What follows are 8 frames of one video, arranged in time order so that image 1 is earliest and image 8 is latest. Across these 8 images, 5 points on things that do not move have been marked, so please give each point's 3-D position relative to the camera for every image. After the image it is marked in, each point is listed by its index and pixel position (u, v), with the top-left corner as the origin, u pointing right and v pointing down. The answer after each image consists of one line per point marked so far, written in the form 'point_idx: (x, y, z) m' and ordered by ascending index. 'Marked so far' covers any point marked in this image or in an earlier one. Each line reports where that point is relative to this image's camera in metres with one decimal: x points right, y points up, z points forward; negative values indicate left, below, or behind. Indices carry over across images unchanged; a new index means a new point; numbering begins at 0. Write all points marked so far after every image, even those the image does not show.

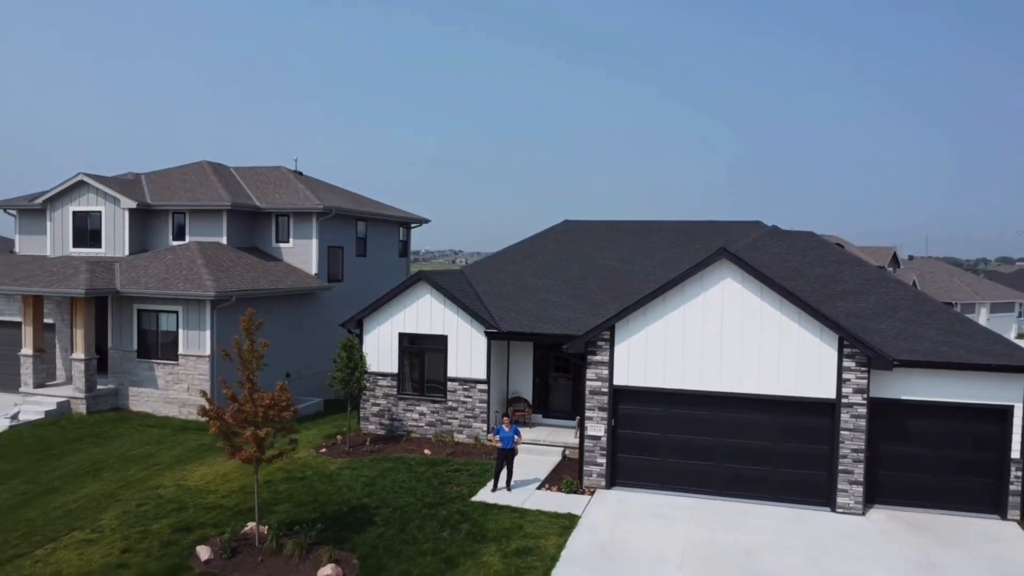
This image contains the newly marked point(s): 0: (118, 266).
0: (-9.4, +0.5, +17.4) m
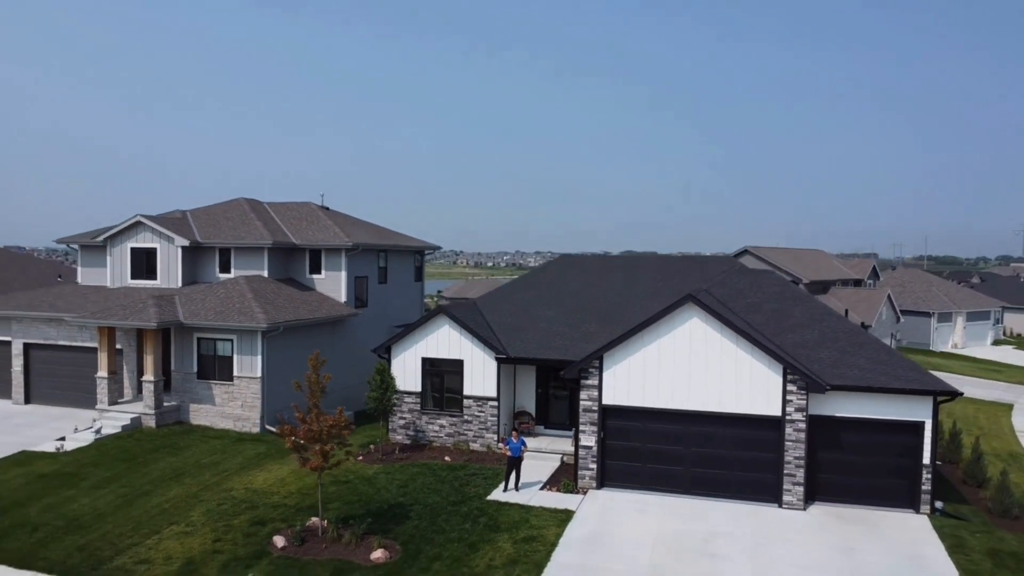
0: (-9.2, -0.4, +20.2) m
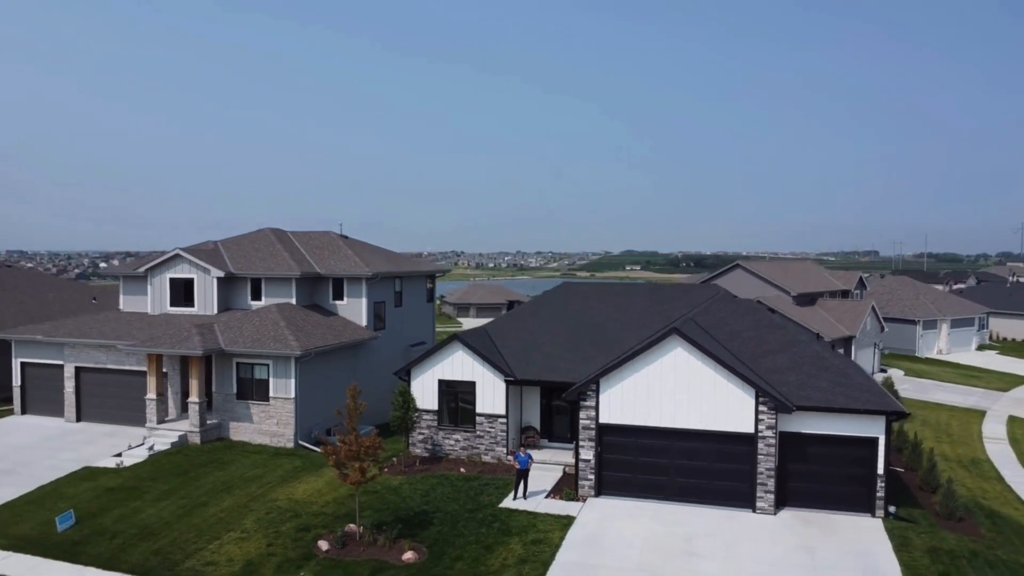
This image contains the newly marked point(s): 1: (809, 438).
0: (-9.0, -1.3, +22.4) m
1: (+6.8, -3.4, +16.7) m
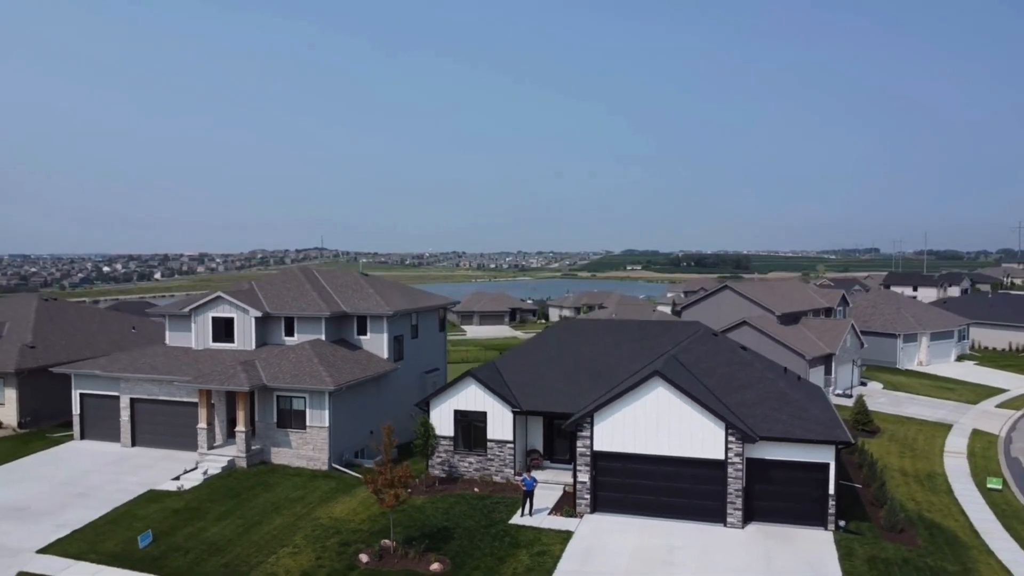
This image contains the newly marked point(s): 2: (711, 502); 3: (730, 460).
0: (-8.8, -2.7, +25.4) m
1: (+7.0, -4.7, +19.7) m
2: (+5.4, -5.9, +19.8) m
3: (+5.9, -4.6, +19.5) m
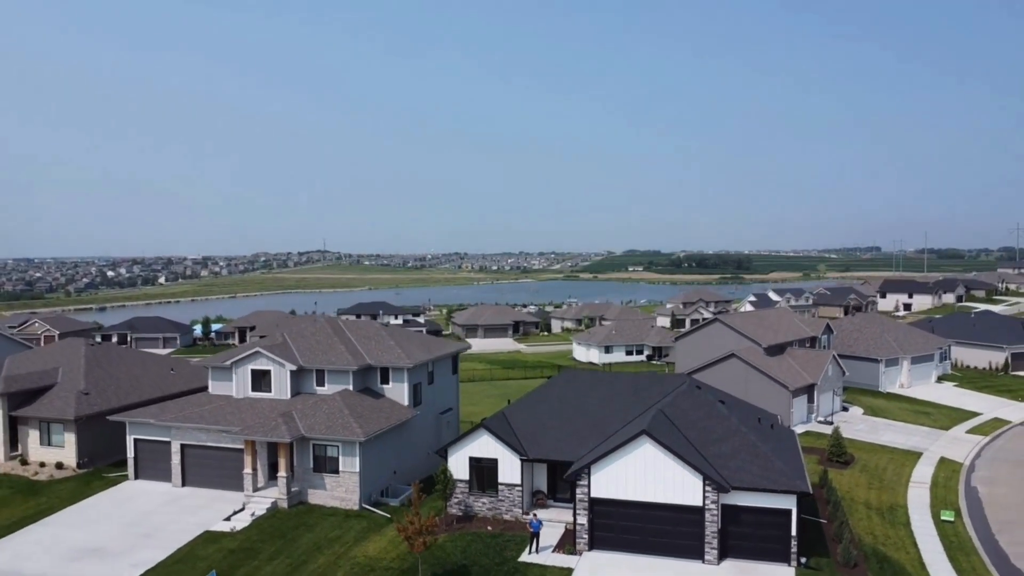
0: (-8.5, -5.1, +28.8) m
1: (+7.3, -7.0, +23.1) m
2: (+5.7, -8.1, +23.2) m
3: (+6.2, -6.9, +22.9) m
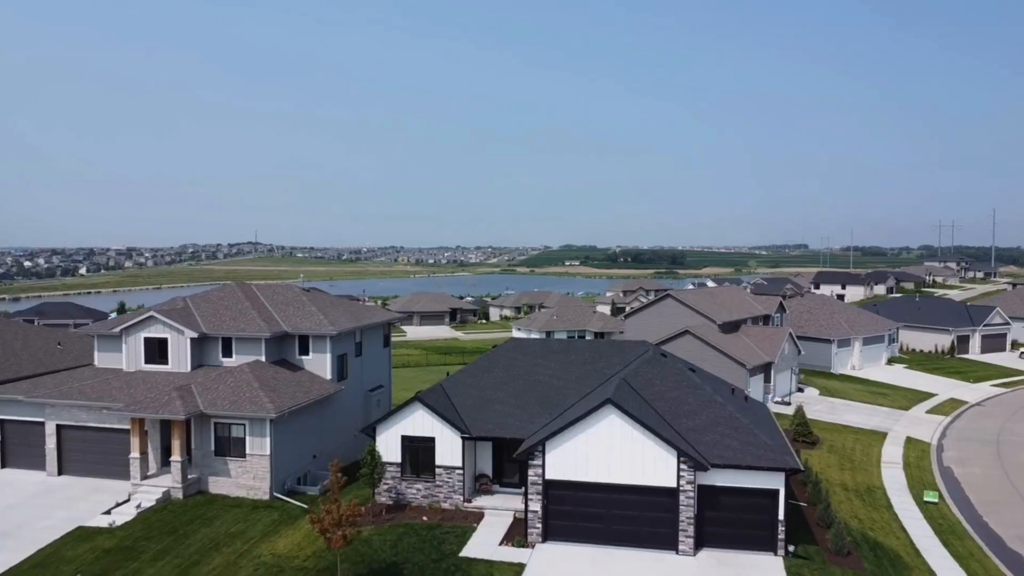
0: (-10.6, -3.4, +24.3) m
1: (+5.7, -5.5, +19.9) m
2: (+4.1, -6.6, +19.9) m
3: (+4.6, -5.4, +19.6) m
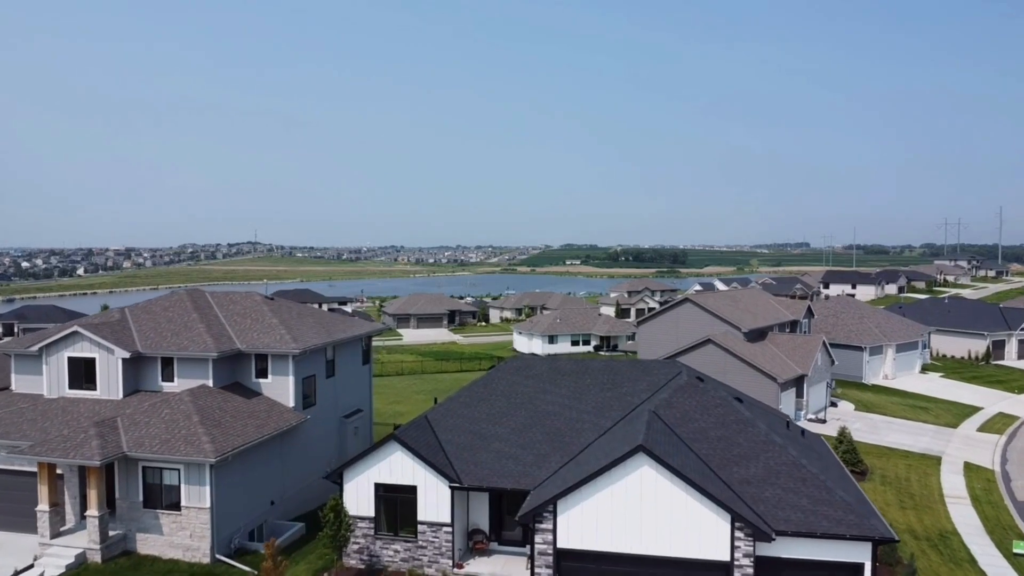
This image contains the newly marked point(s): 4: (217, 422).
0: (-10.5, -3.7, +19.6) m
1: (+5.8, -5.7, +15.2) m
2: (+4.2, -6.8, +15.2) m
3: (+4.6, -5.6, +14.9) m
4: (-8.0, -3.7, +19.9) m
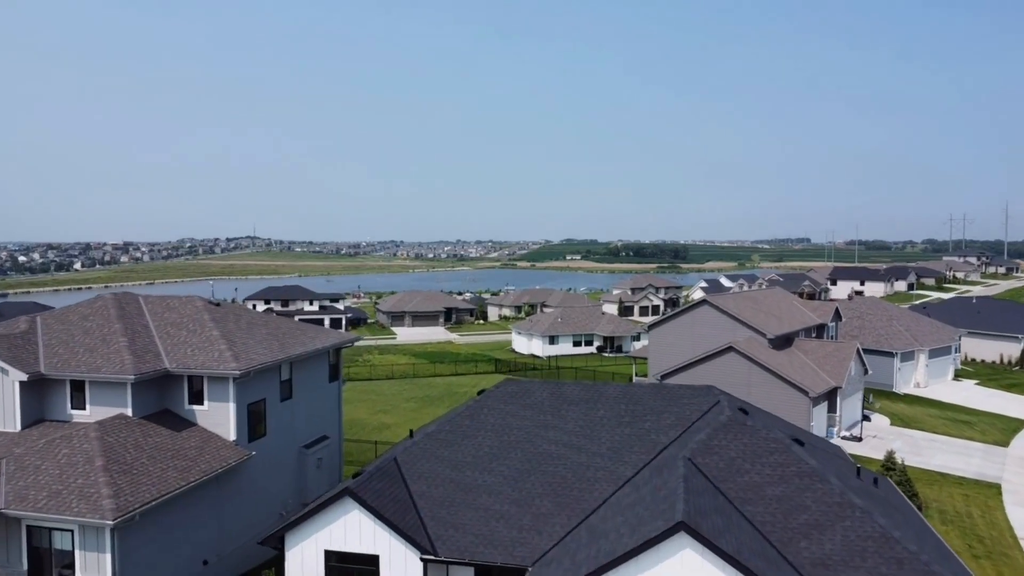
0: (-10.7, -3.8, +15.3) m
1: (+5.6, -5.9, +10.9) m
2: (+4.0, -7.0, +10.9) m
3: (+4.4, -5.8, +10.6) m
4: (-8.2, -3.8, +15.6) m
